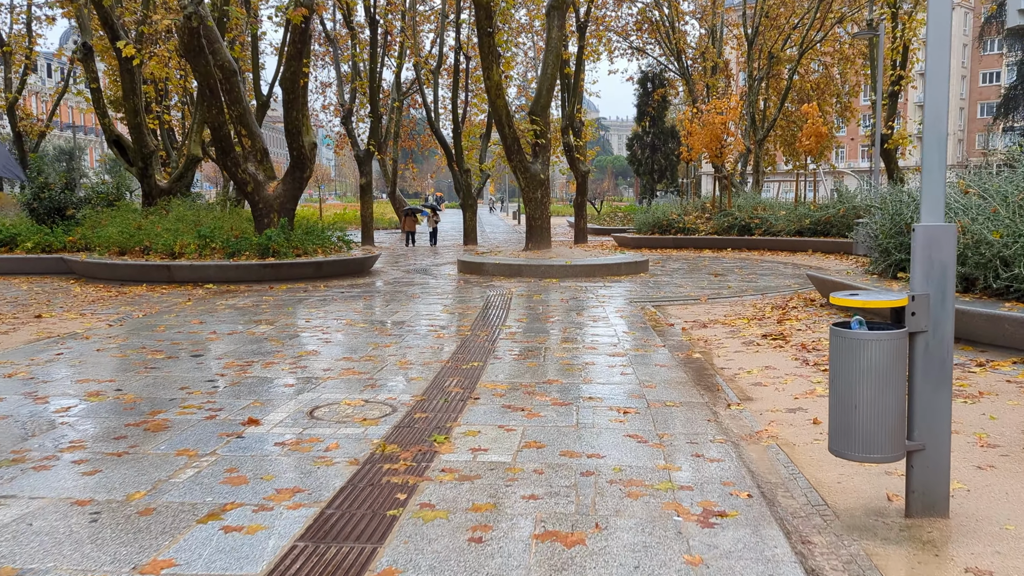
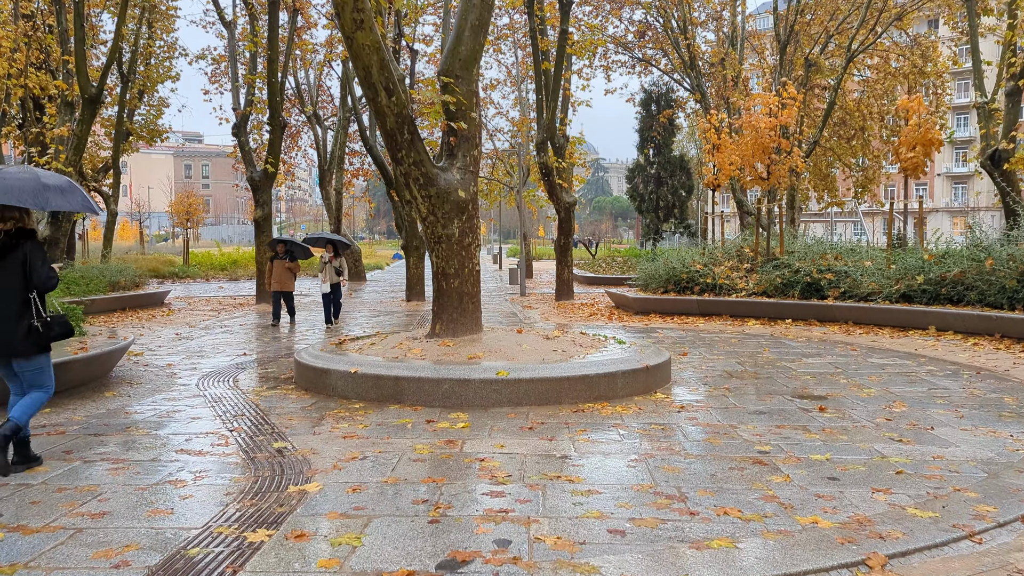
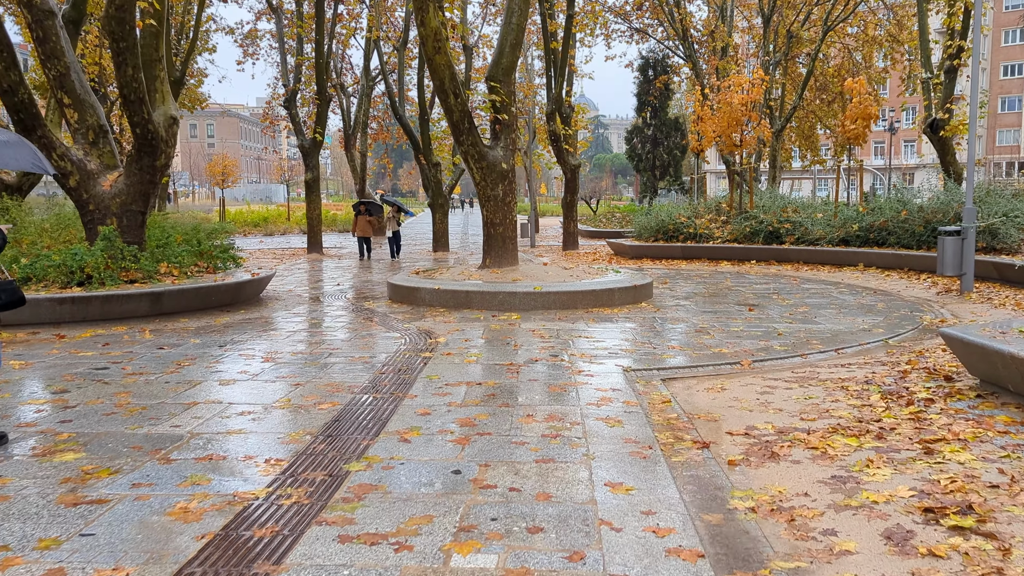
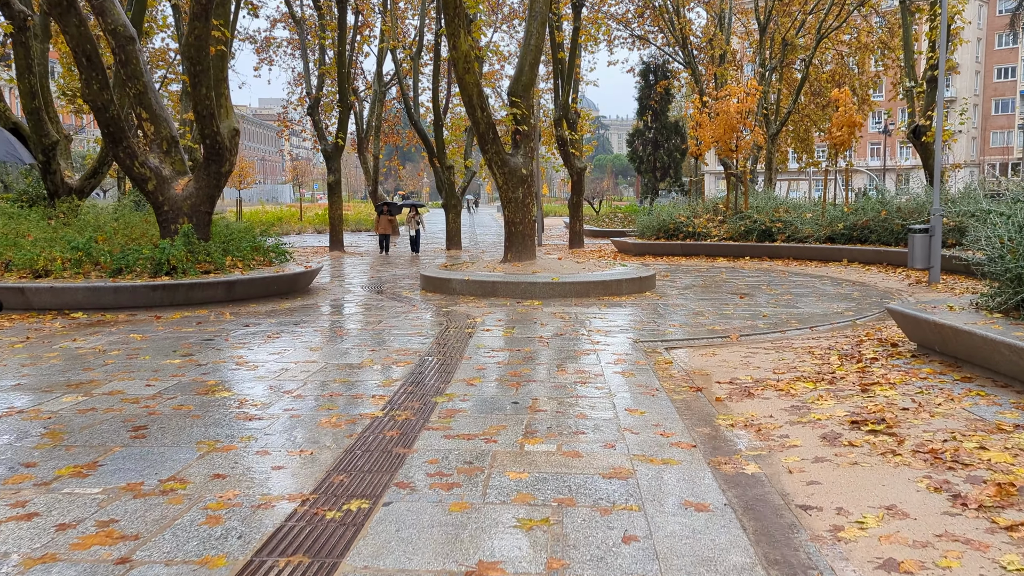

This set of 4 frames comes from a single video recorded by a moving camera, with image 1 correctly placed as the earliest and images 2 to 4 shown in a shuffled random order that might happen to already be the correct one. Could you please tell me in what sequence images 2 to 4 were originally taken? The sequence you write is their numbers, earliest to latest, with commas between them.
4, 3, 2
